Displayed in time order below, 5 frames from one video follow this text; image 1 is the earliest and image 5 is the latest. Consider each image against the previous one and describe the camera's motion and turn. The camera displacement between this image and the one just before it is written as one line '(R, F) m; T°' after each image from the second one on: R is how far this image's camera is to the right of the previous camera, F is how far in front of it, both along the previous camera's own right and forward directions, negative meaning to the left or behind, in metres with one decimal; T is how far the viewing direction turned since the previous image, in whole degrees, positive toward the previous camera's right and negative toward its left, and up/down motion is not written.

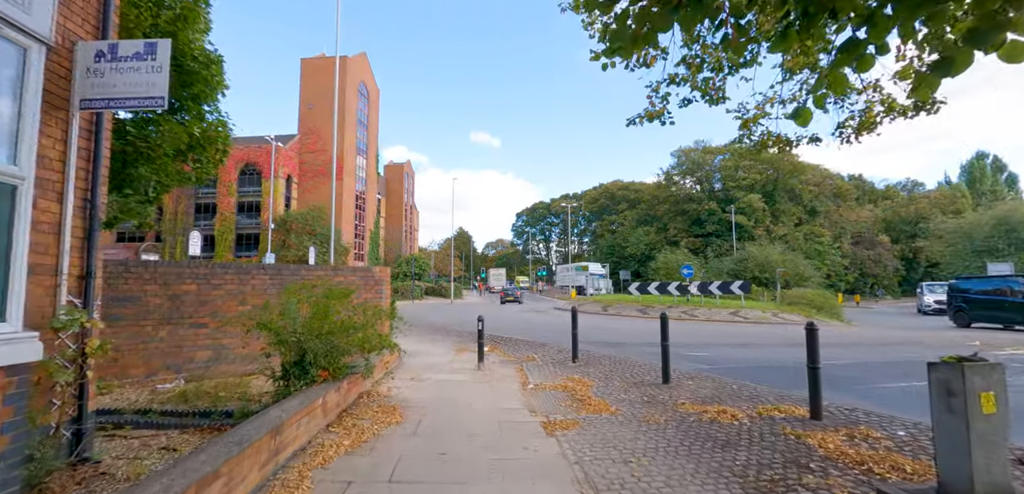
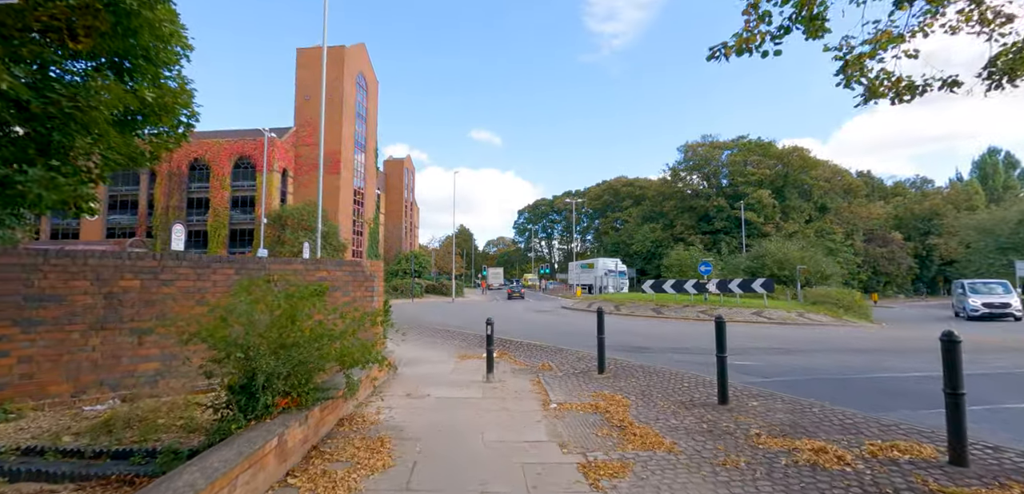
(-0.2, +1.4) m; 0°
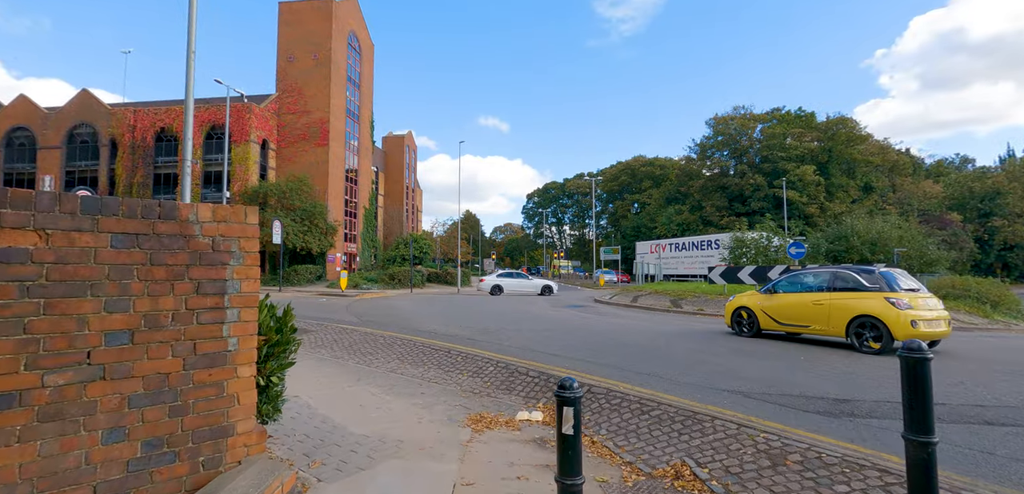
(-0.6, +5.3) m; -1°
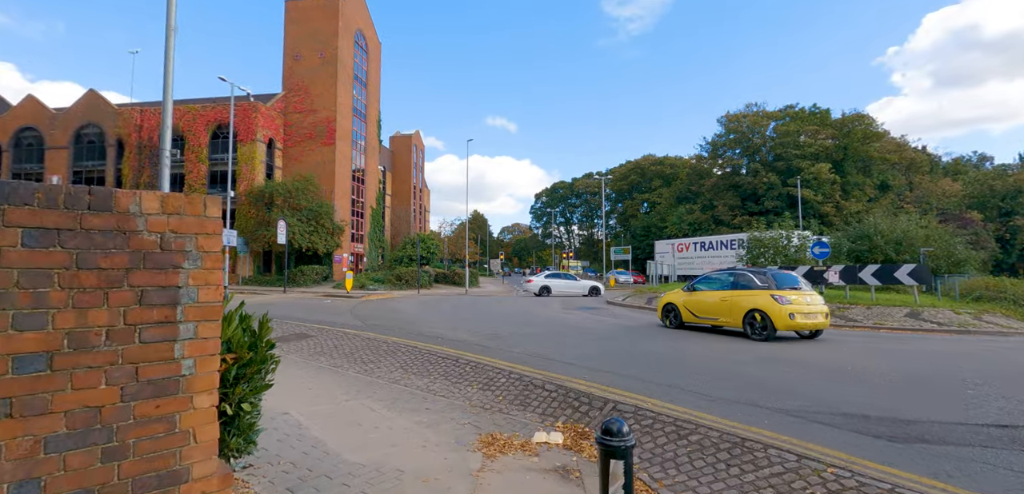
(-0.1, +0.6) m; -1°
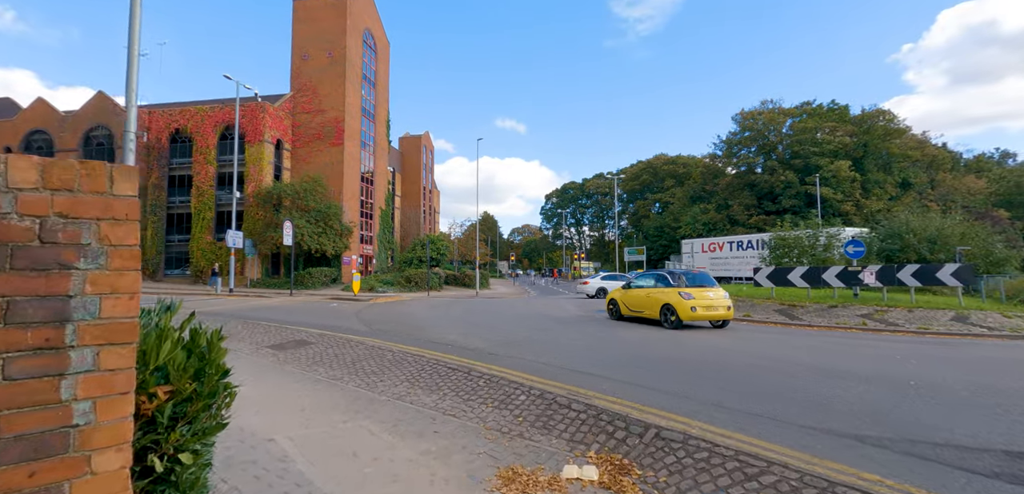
(-0.1, +0.7) m; -1°
